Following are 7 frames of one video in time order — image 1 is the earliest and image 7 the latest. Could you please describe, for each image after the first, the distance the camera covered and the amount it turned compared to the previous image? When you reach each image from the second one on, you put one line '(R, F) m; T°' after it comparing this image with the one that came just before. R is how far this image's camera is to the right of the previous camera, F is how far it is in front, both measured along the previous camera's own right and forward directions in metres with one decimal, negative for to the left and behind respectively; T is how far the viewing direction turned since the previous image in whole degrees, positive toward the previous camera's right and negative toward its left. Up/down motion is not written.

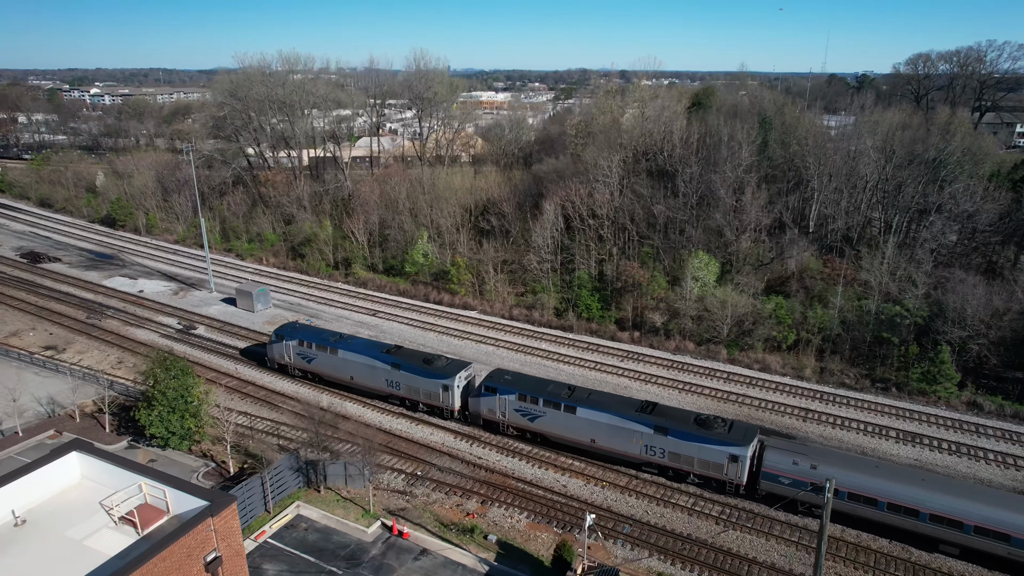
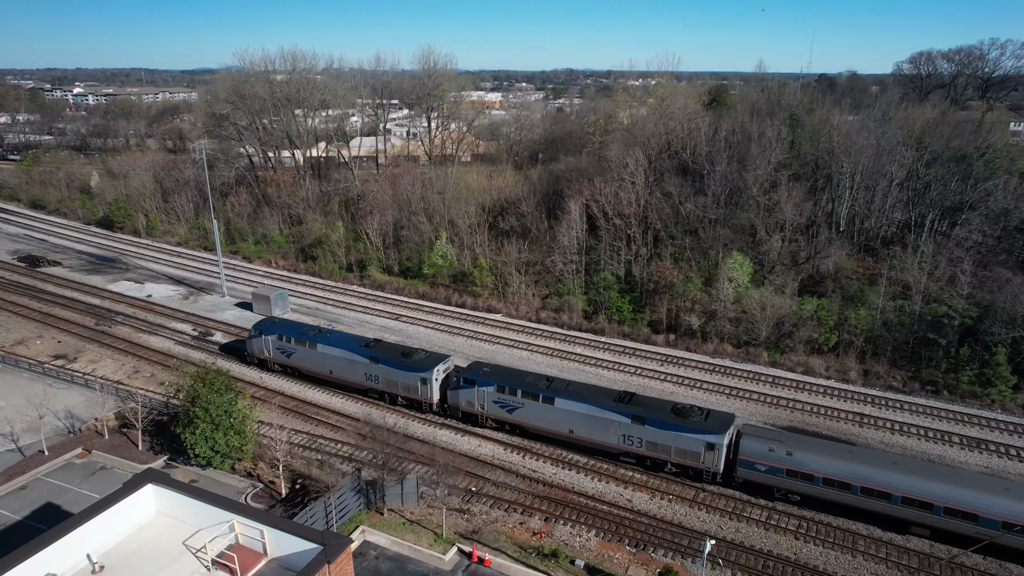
(-2.2, +1.1) m; +1°
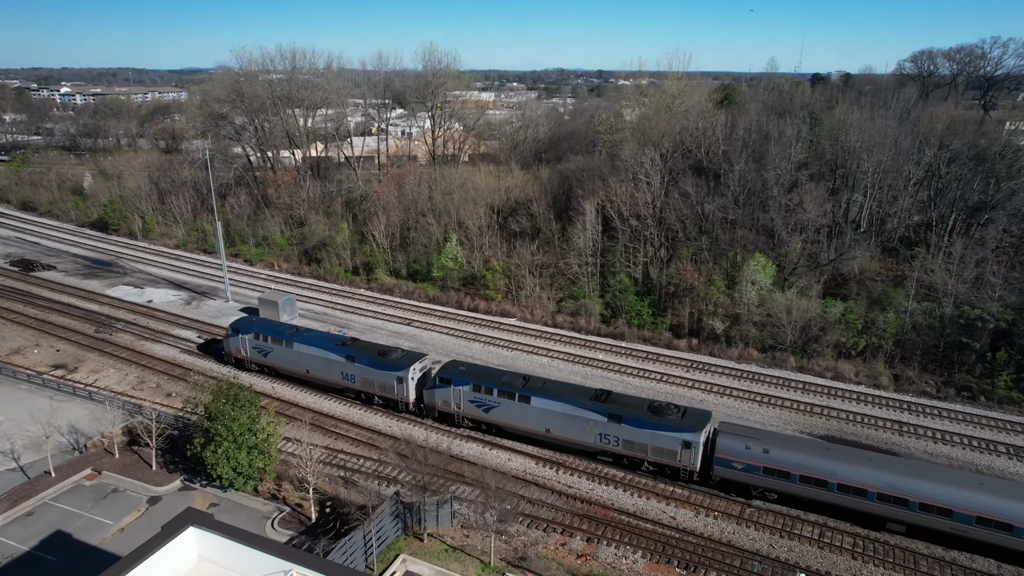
(-1.3, +1.0) m; +1°
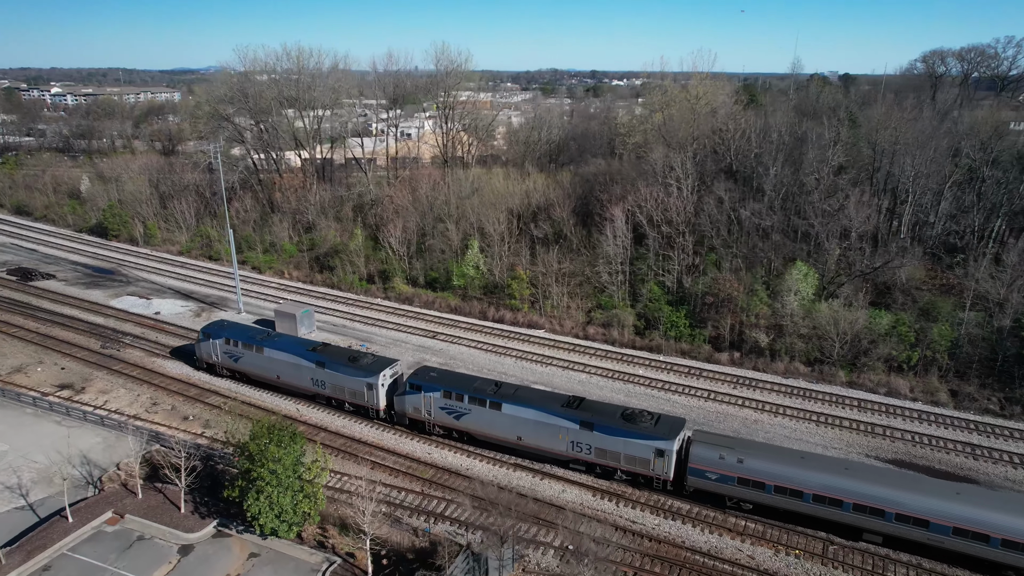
(-1.8, +1.6) m; +1°
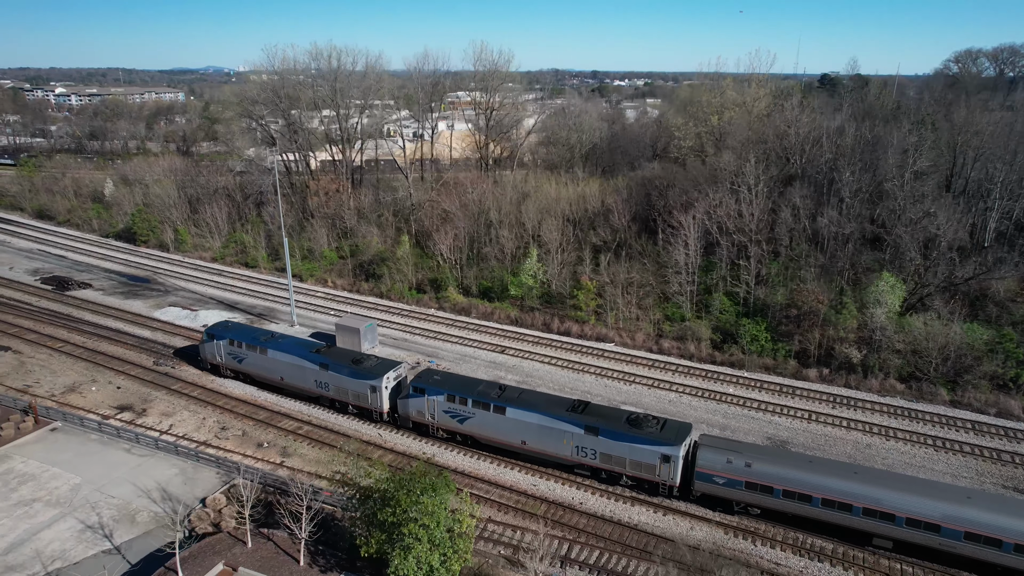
(-3.5, +1.5) m; 0°
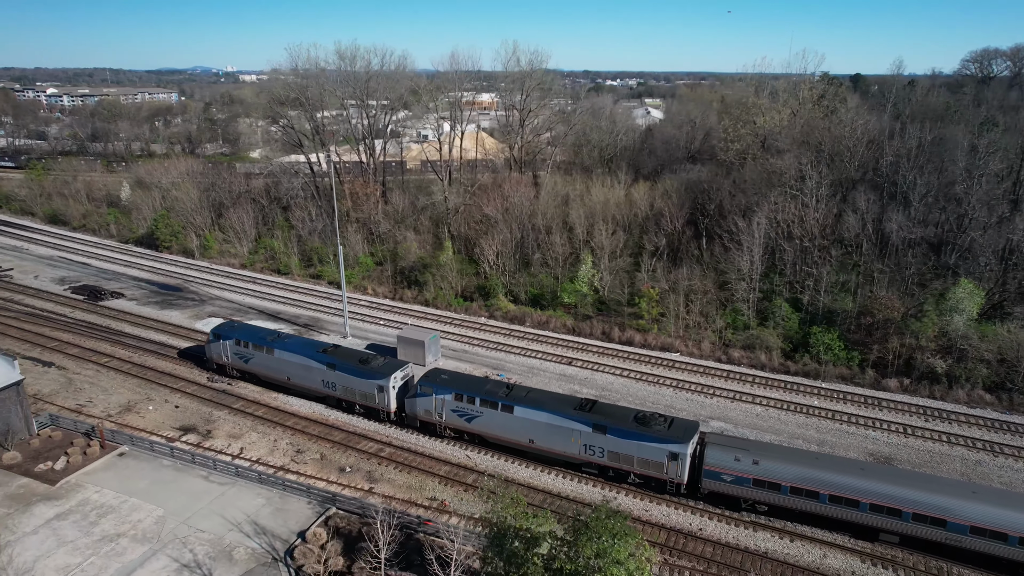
(-3.4, +1.1) m; +1°
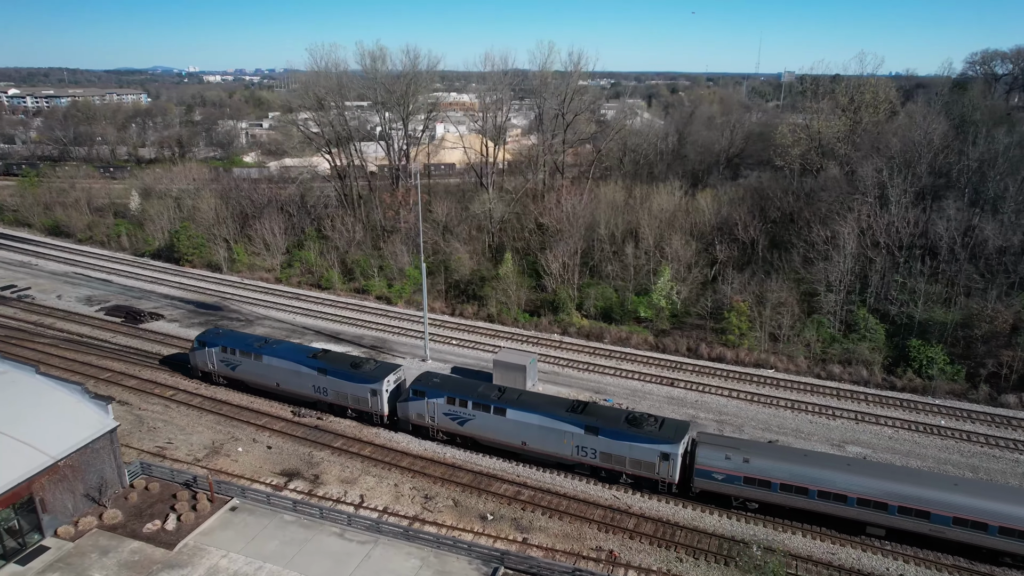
(-5.4, +1.9) m; +3°
